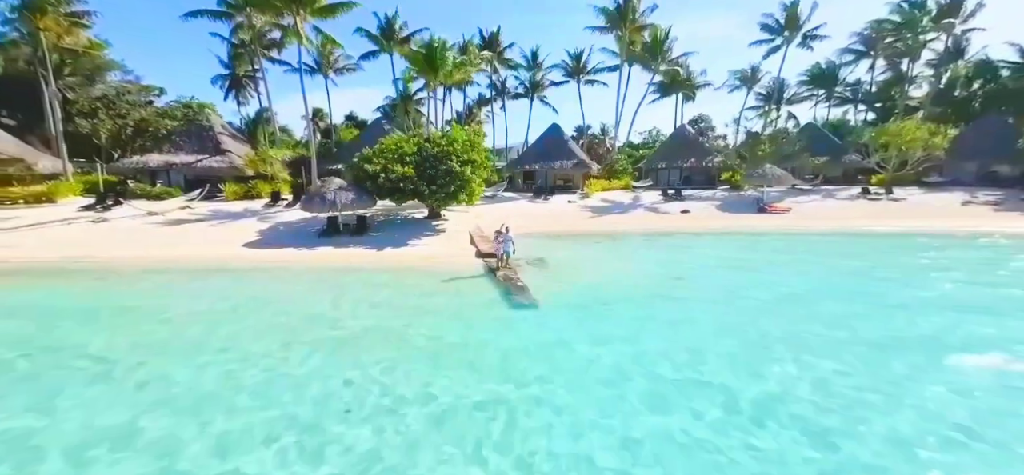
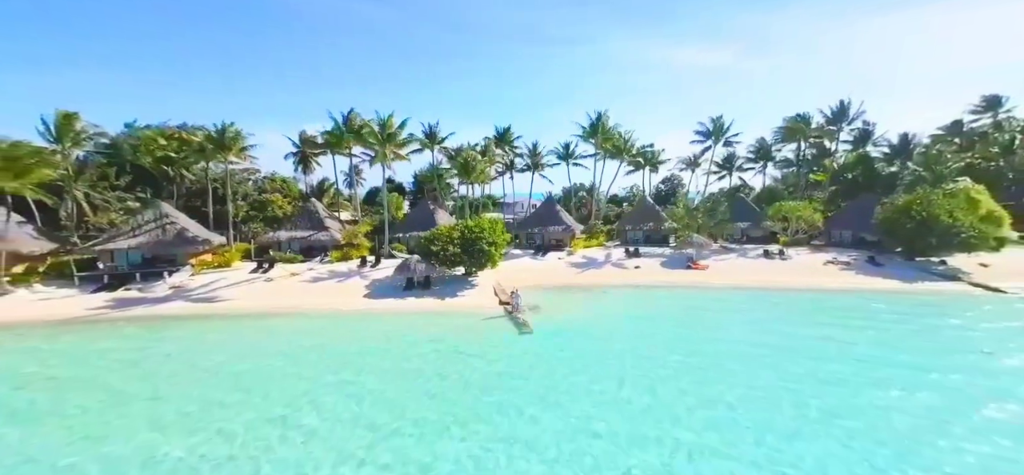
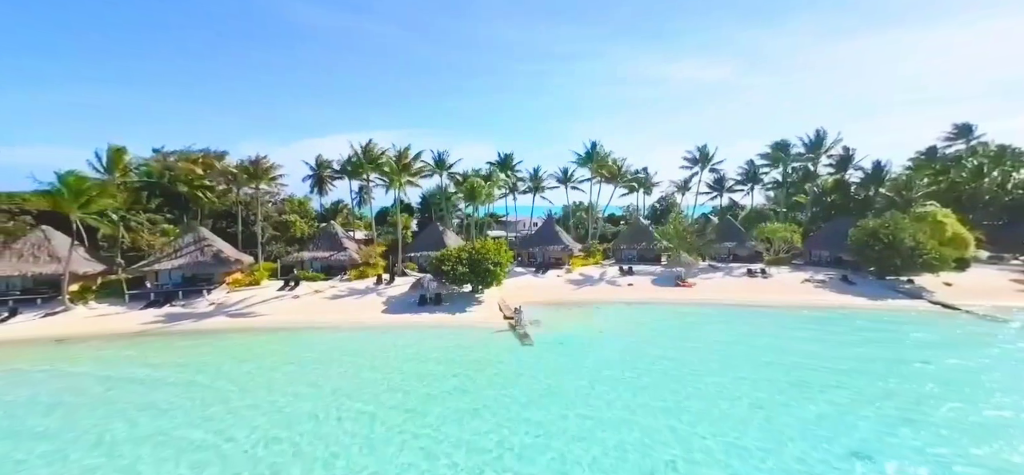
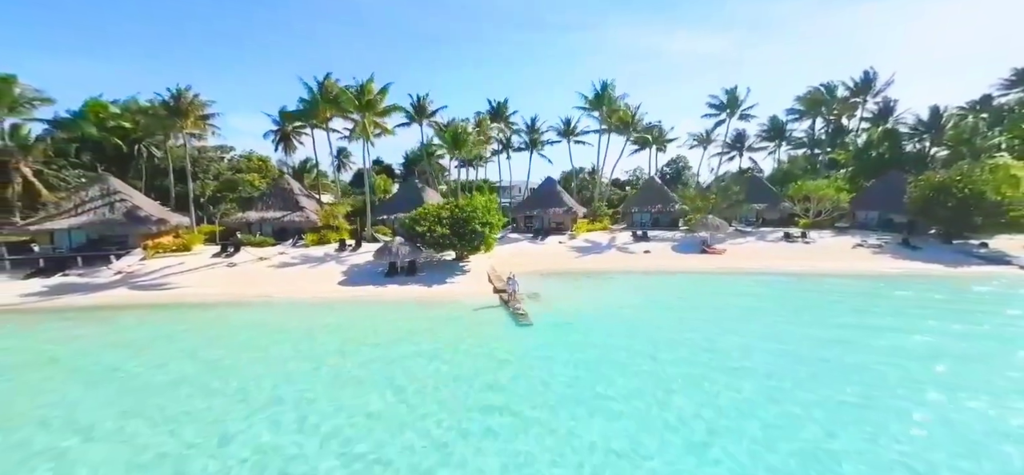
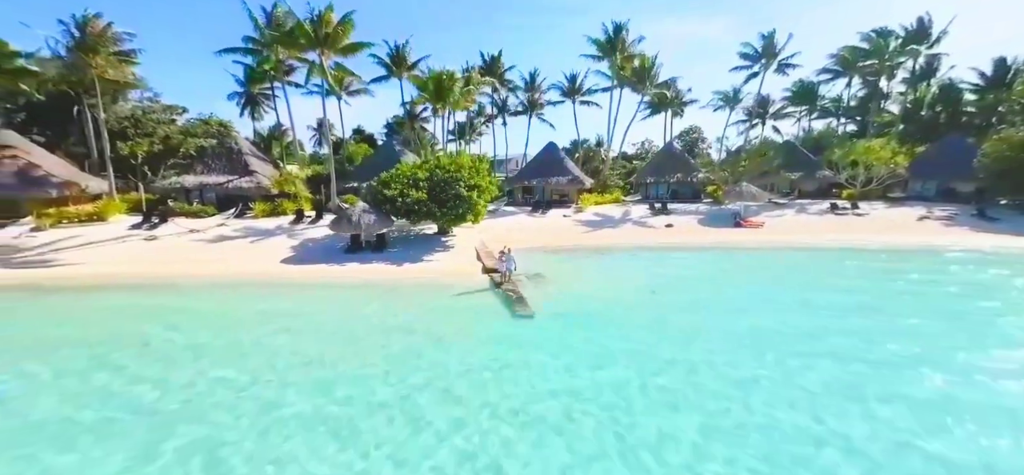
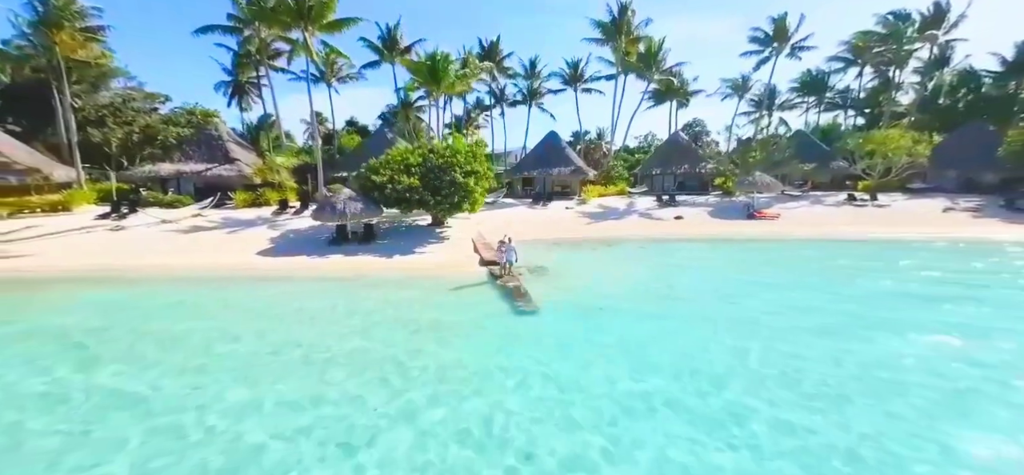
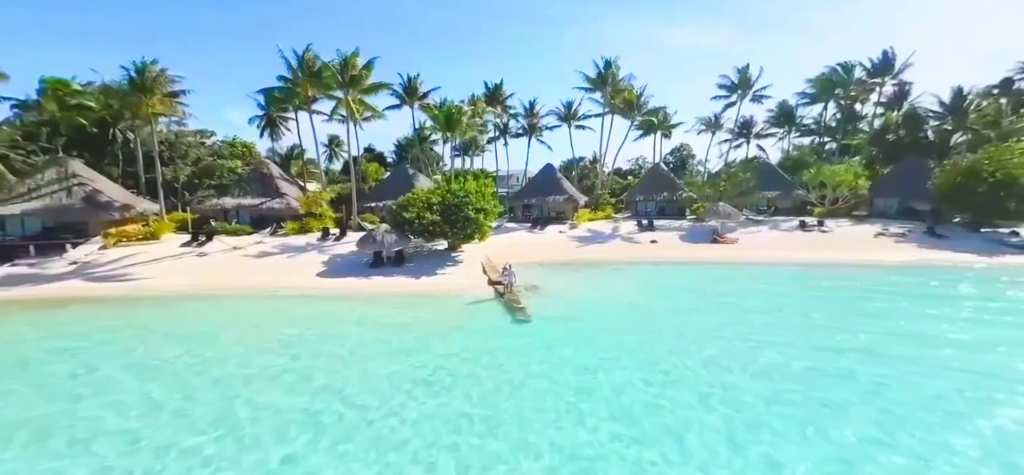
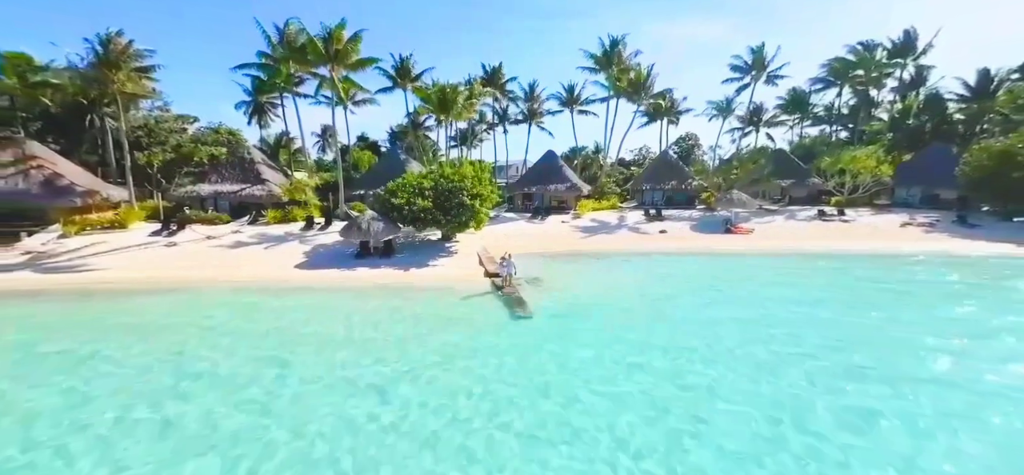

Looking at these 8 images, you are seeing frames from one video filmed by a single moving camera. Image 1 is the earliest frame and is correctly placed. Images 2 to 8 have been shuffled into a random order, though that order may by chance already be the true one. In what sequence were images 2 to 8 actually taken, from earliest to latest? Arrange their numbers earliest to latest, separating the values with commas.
6, 5, 8, 7, 4, 2, 3
